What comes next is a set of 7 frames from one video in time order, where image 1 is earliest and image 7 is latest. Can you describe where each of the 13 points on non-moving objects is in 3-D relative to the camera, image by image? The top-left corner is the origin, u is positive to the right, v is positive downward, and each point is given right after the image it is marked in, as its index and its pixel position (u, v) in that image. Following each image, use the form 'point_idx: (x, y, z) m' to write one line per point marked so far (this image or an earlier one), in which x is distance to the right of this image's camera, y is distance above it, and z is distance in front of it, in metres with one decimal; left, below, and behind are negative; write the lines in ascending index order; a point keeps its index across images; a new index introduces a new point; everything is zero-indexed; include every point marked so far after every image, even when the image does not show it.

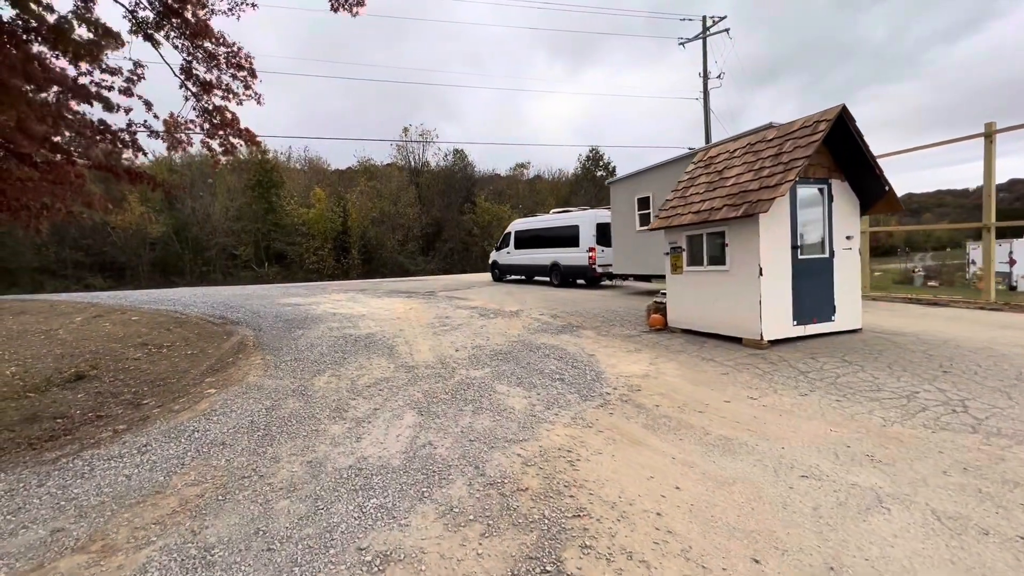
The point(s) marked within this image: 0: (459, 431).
0: (-0.4, -1.2, +4.1) m
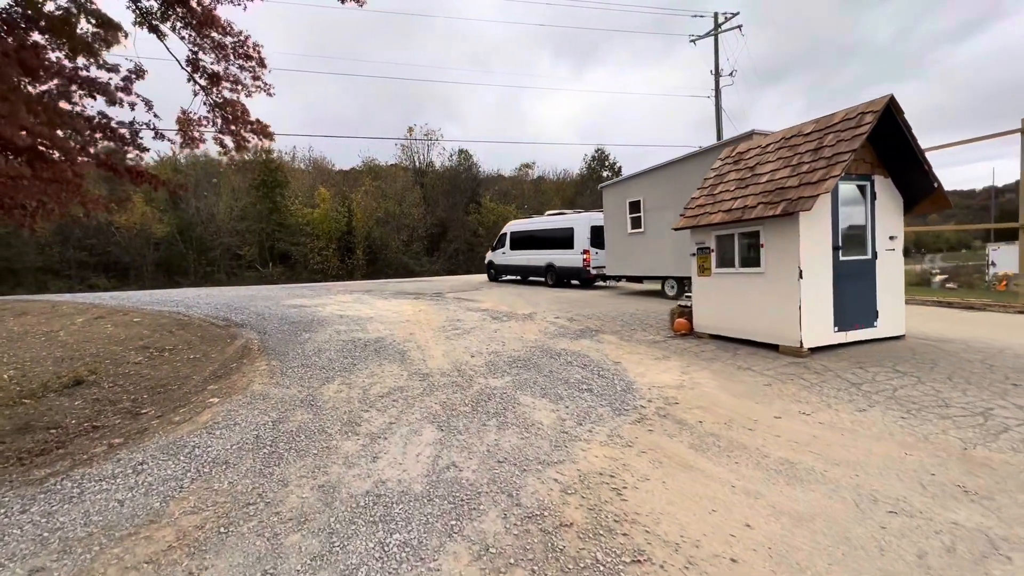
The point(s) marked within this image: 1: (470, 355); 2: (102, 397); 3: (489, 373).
0: (-0.2, -1.3, +3.7) m
1: (-0.6, -1.0, +6.8) m
2: (-6.0, -1.6, +6.8) m
3: (-0.3, -1.1, +5.8) m
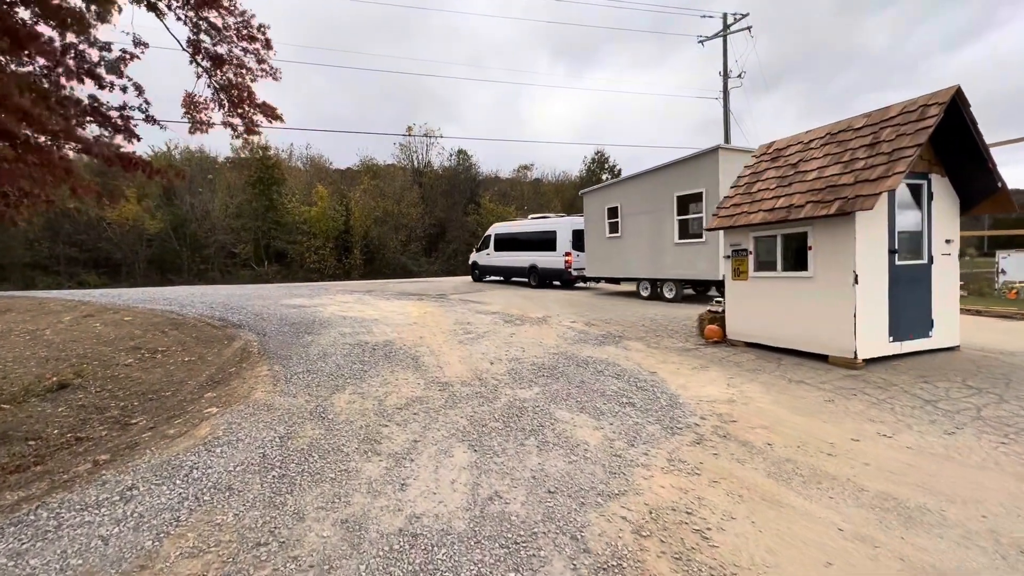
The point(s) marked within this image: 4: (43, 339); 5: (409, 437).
0: (+0.1, -1.3, +3.2) m
1: (-0.3, -1.0, +6.3) m
2: (-5.7, -1.5, +6.3) m
3: (+0.1, -1.1, +5.3) m
4: (-10.5, -1.1, +10.5) m
5: (-0.9, -1.3, +4.0) m
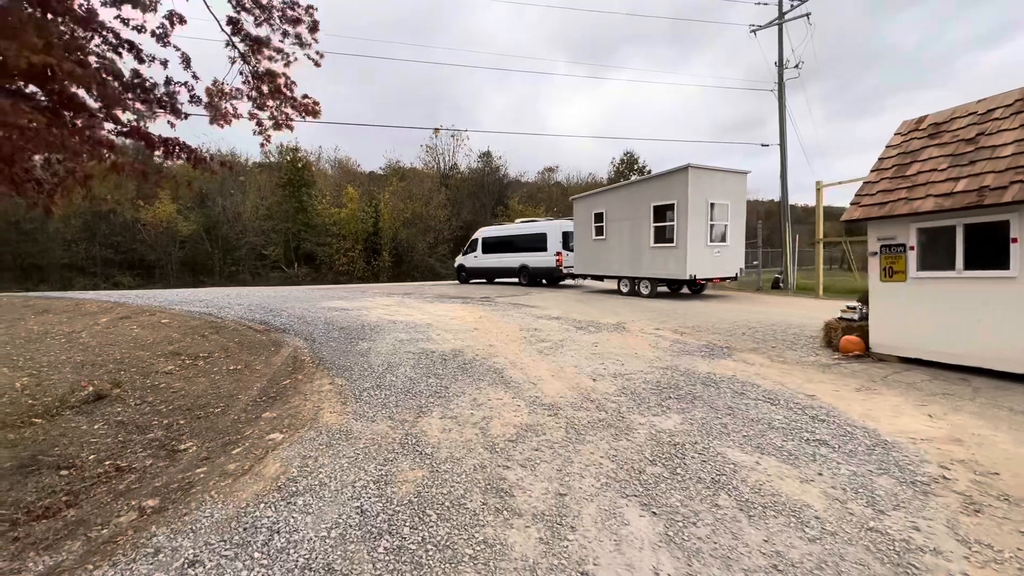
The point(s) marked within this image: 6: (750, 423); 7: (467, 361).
0: (+1.2, -1.3, +2.2) m
1: (+0.9, -1.0, +5.3) m
2: (-4.5, -1.5, +5.5) m
3: (+1.2, -1.1, +4.3) m
4: (-9.2, -1.1, +9.9) m
5: (+0.2, -1.3, +3.0) m
6: (+1.9, -1.1, +3.8) m
7: (-0.6, -1.0, +6.3) m
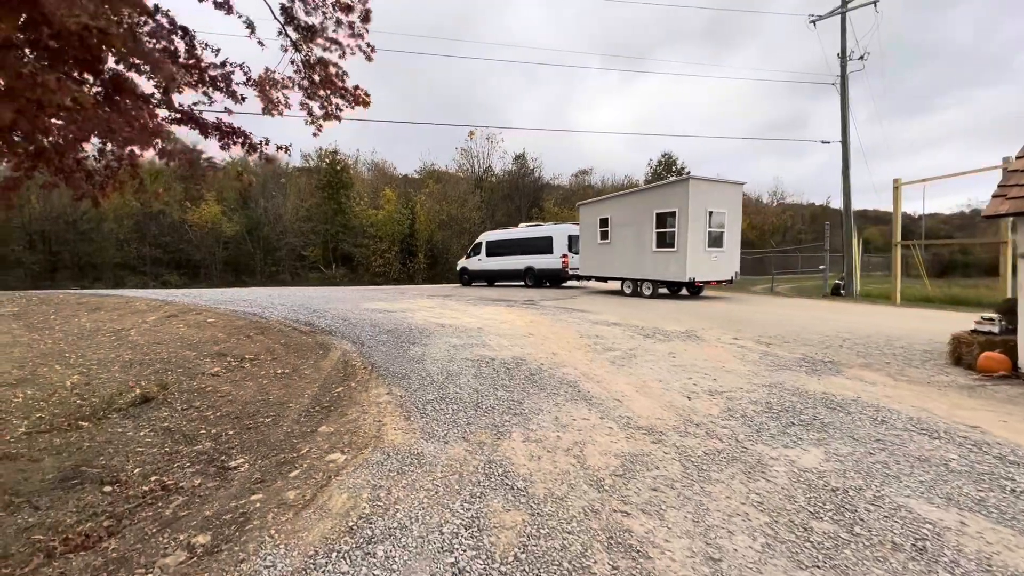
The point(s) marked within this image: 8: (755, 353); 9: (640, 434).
0: (+1.8, -1.3, +1.4) m
1: (+1.7, -1.1, +4.6) m
2: (-3.7, -1.5, +5.1) m
3: (+1.9, -1.1, +3.6) m
4: (-8.1, -1.1, +9.8) m
5: (+0.9, -1.3, +2.3) m
6: (+2.6, -1.1, +3.1) m
7: (+0.3, -1.0, +5.7) m
8: (+3.3, -0.9, +6.4) m
9: (+1.0, -1.2, +3.8) m
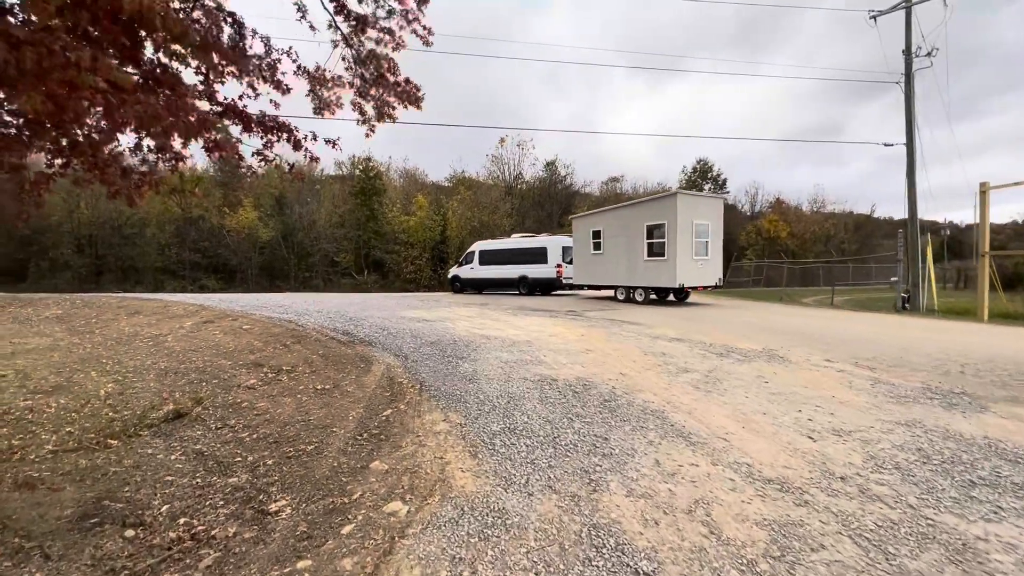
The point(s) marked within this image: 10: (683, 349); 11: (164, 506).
0: (+2.3, -1.4, +0.6) m
1: (+2.4, -1.2, +3.8) m
2: (-3.0, -1.6, +4.6) m
3: (+2.6, -1.3, +2.7) m
4: (-7.1, -1.2, +9.6) m
5: (+1.4, -1.4, +1.5) m
6: (+3.2, -1.3, +2.2) m
7: (+1.0, -1.1, +5.0) m
8: (+4.1, -1.1, +5.5) m
9: (+1.6, -1.3, +3.0) m
10: (+2.7, -1.0, +7.4) m
11: (-2.6, -1.6, +3.5) m
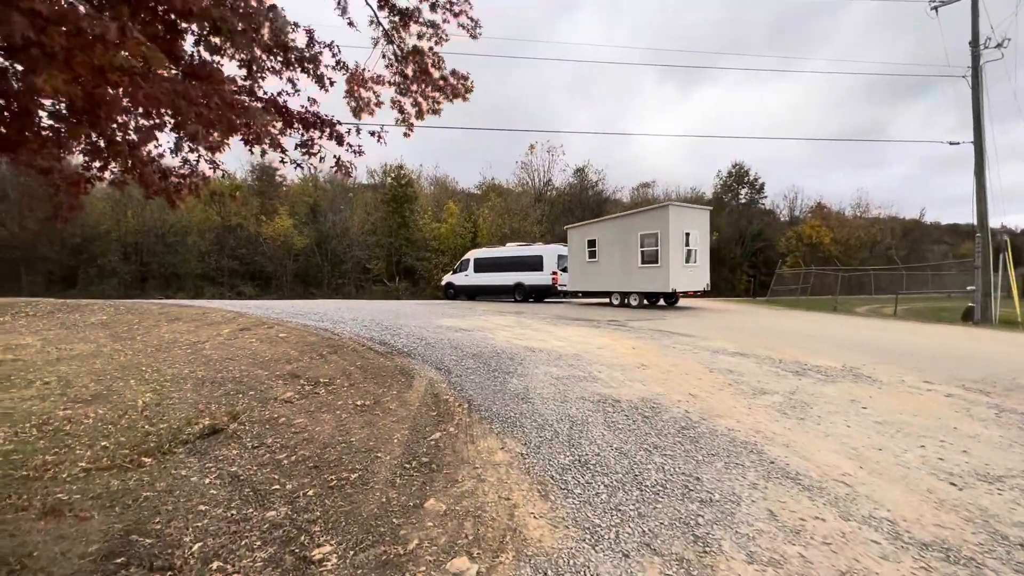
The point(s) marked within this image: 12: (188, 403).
0: (+2.6, -1.4, -0.1) m
1: (+2.9, -1.3, +3.1) m
2: (-2.4, -1.7, +4.2) m
3: (+3.0, -1.3, +2.1) m
4: (-6.2, -1.4, +9.4) m
5: (+1.8, -1.4, +0.9) m
6: (+3.6, -1.3, +1.5) m
7: (+1.6, -1.2, +4.4) m
8: (+4.7, -1.2, +4.7) m
9: (+2.1, -1.3, +2.4) m
10: (+3.4, -1.1, +6.7) m
11: (-2.1, -1.7, +3.1) m
12: (-4.6, -1.6, +6.7) m
